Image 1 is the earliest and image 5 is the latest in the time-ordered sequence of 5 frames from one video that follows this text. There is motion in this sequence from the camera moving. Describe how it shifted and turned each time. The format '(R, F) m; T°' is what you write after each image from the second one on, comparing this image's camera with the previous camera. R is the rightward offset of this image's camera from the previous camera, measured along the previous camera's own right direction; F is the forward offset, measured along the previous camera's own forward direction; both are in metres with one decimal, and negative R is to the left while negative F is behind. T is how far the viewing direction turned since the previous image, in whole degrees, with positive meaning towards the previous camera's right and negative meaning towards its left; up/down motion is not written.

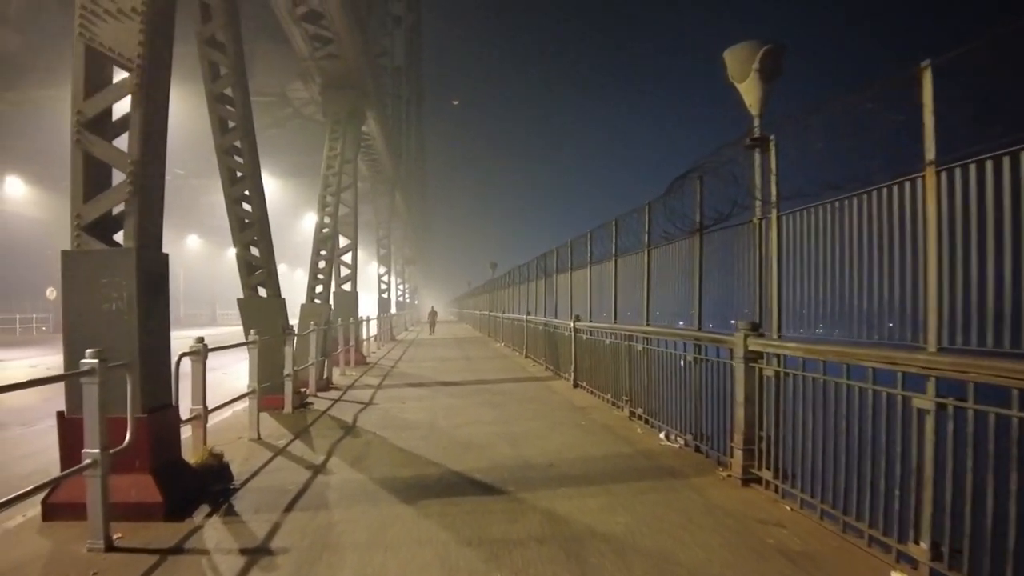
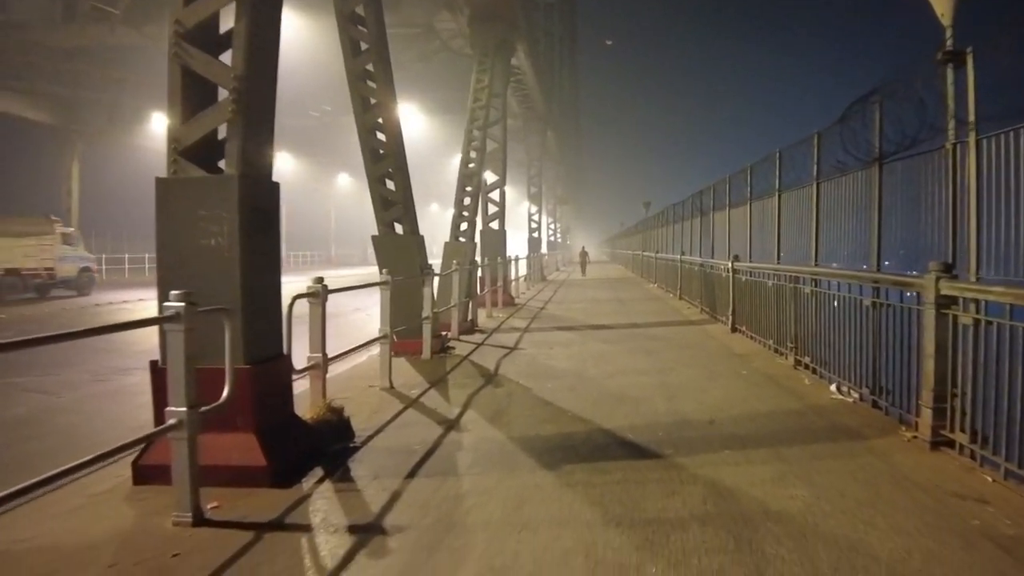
(0.0, +0.6) m; -11°
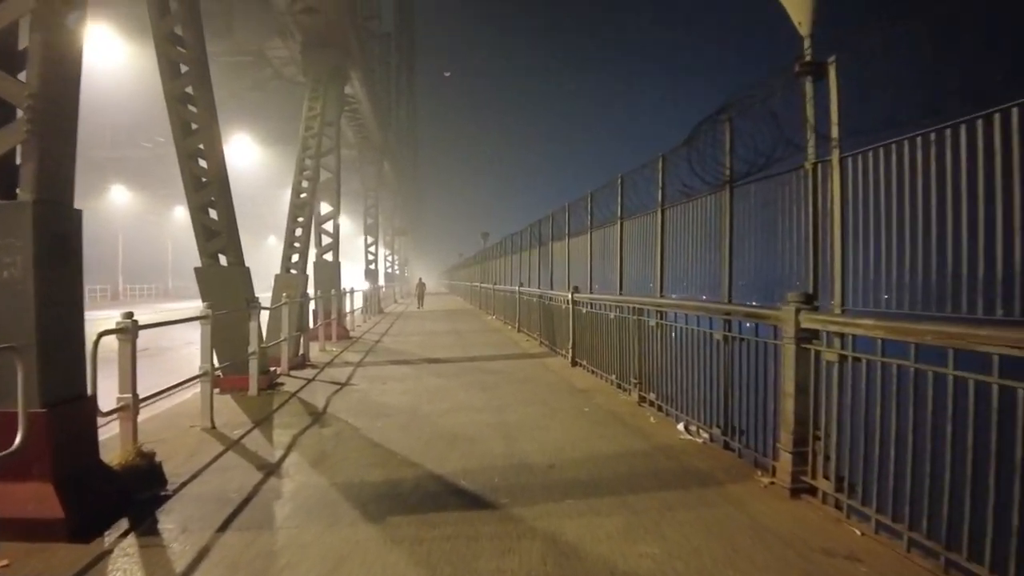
(+0.2, +1.0) m; +12°
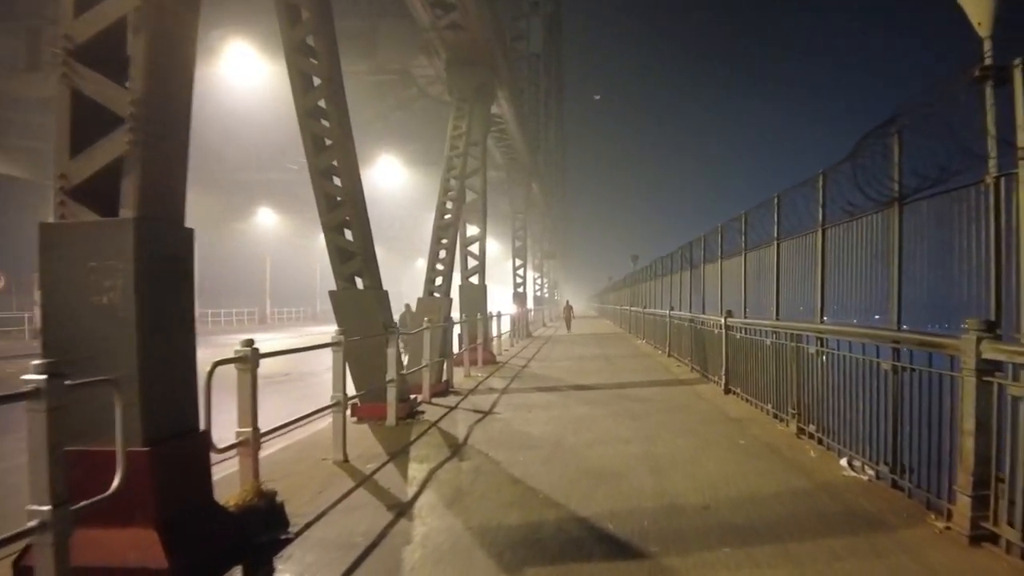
(+0.1, 0.0) m; -11°
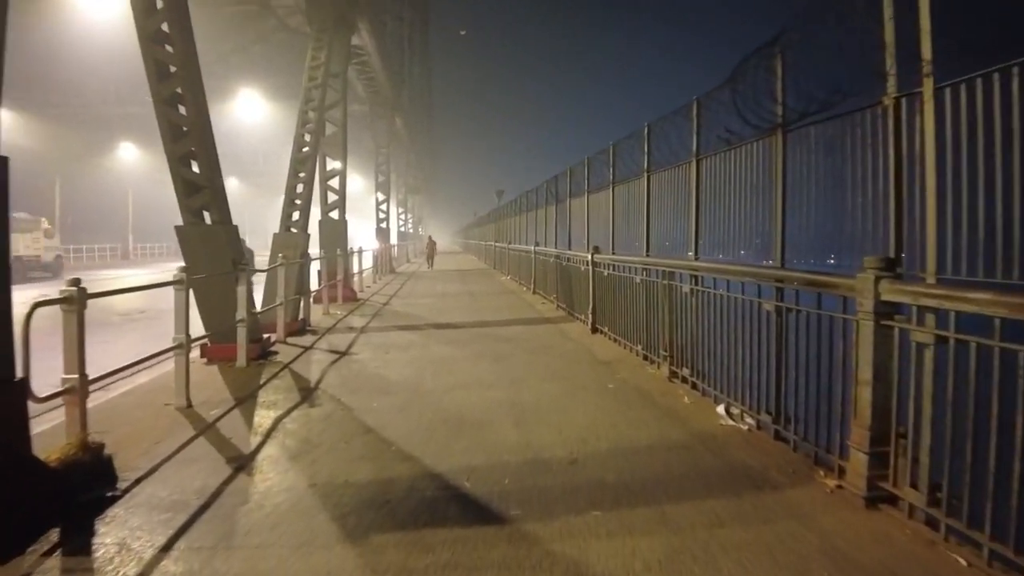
(+0.2, +1.0) m; +10°
